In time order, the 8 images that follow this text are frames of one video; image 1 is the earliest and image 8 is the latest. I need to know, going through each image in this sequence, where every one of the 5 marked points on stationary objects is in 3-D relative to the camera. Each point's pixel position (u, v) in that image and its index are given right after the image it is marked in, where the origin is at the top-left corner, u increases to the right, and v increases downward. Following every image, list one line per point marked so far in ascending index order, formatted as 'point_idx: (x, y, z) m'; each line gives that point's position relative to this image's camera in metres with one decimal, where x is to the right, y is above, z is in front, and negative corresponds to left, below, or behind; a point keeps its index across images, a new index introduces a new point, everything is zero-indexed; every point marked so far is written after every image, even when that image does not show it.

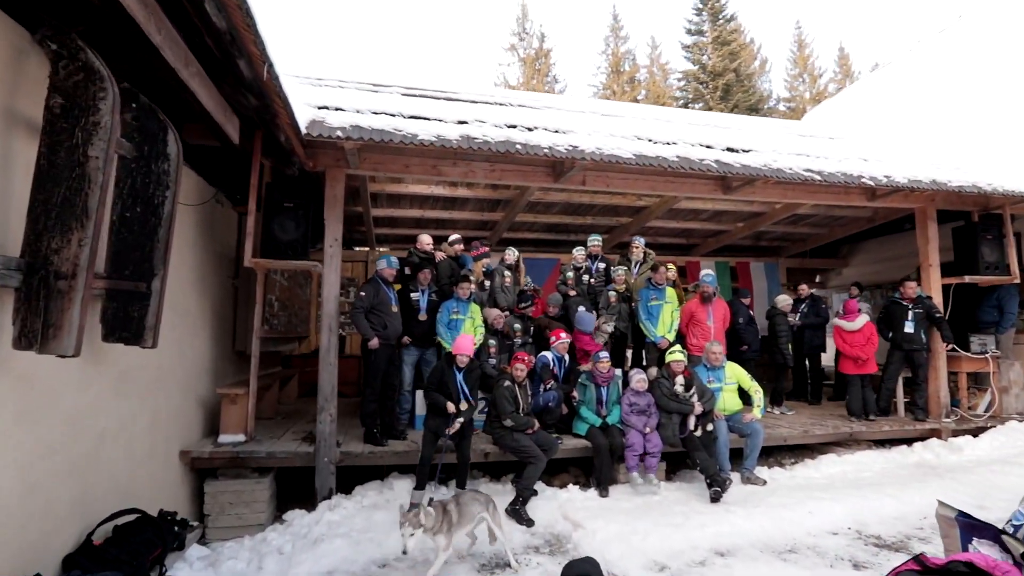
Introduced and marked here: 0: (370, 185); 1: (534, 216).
0: (-1.9, +1.3, +6.9) m
1: (+0.3, +1.1, +8.4) m
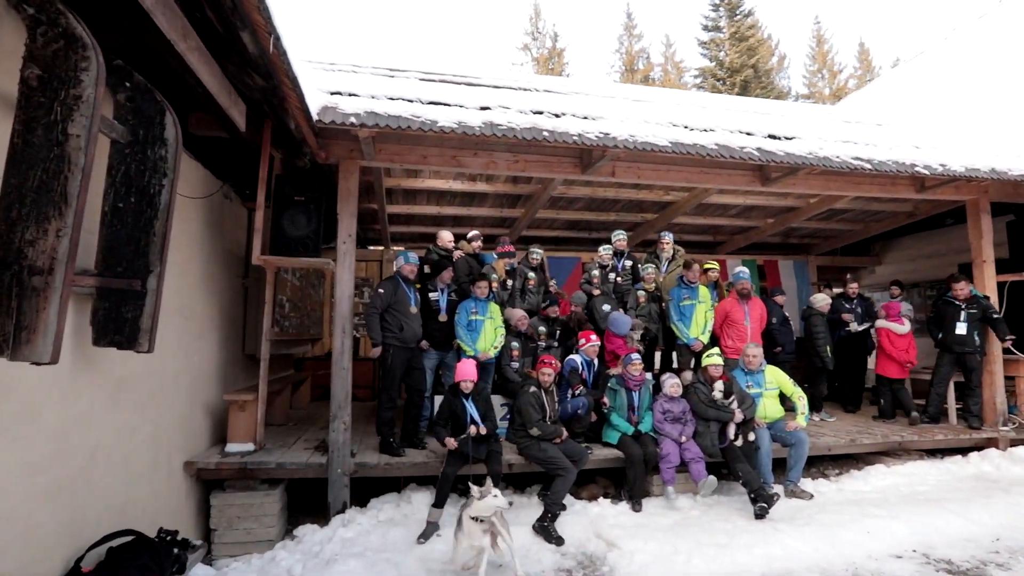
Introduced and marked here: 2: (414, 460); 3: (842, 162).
0: (-1.6, +1.3, +6.6) m
1: (+0.6, +1.1, +8.0) m
2: (-0.8, -1.5, +4.5) m
3: (+3.1, +1.2, +5.0) m
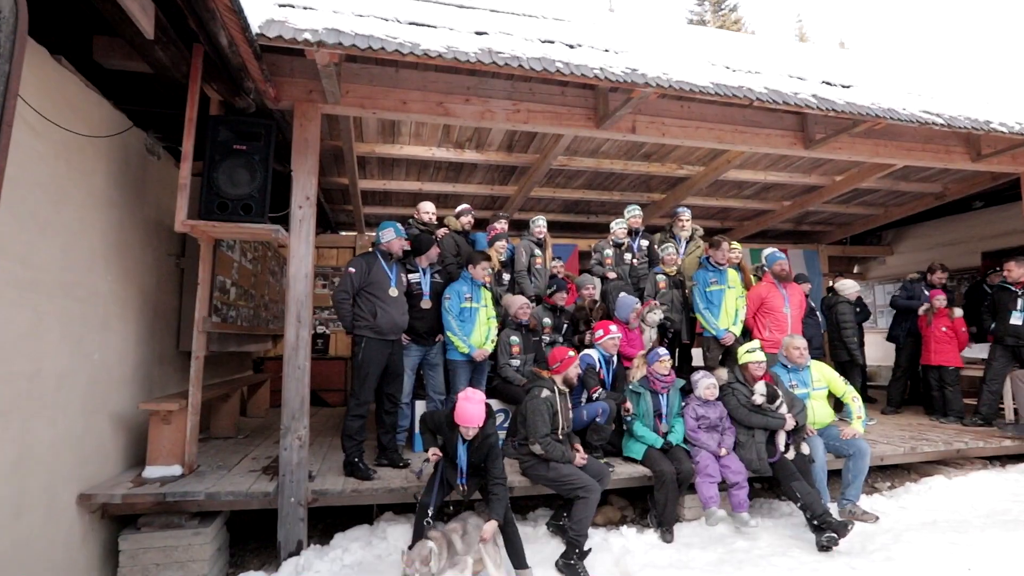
0: (-1.6, +1.5, +5.6) m
1: (+0.5, +1.3, +7.1) m
2: (-0.8, -1.3, +3.5) m
3: (+3.1, +1.4, +4.2) m
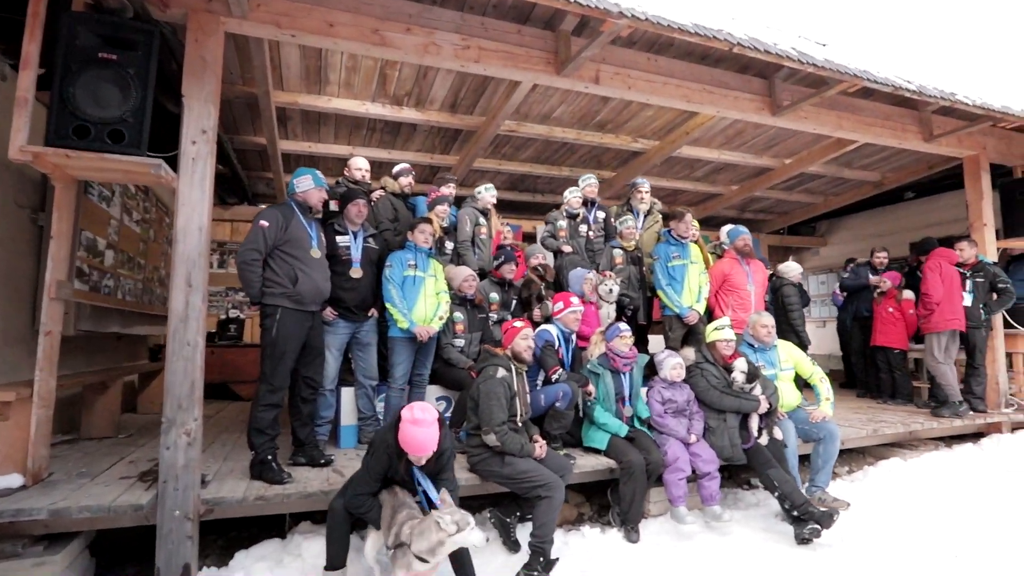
0: (-2.1, +1.8, +4.8) m
1: (-0.2, +1.5, +6.5) m
2: (-1.1, -1.1, +2.8) m
3: (+2.8, +1.6, +4.0) m
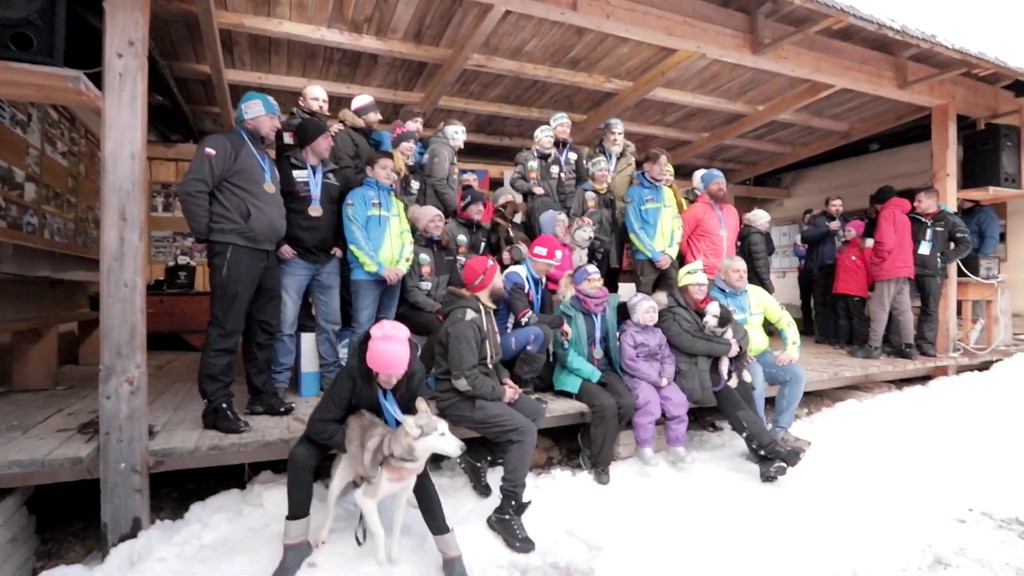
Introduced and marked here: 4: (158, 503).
0: (-2.4, +2.2, +4.3) m
1: (-0.5, +2.2, +6.2) m
2: (-1.2, -0.8, +2.7) m
3: (+2.6, +2.0, +3.8) m
4: (-1.9, -1.2, +2.9) m
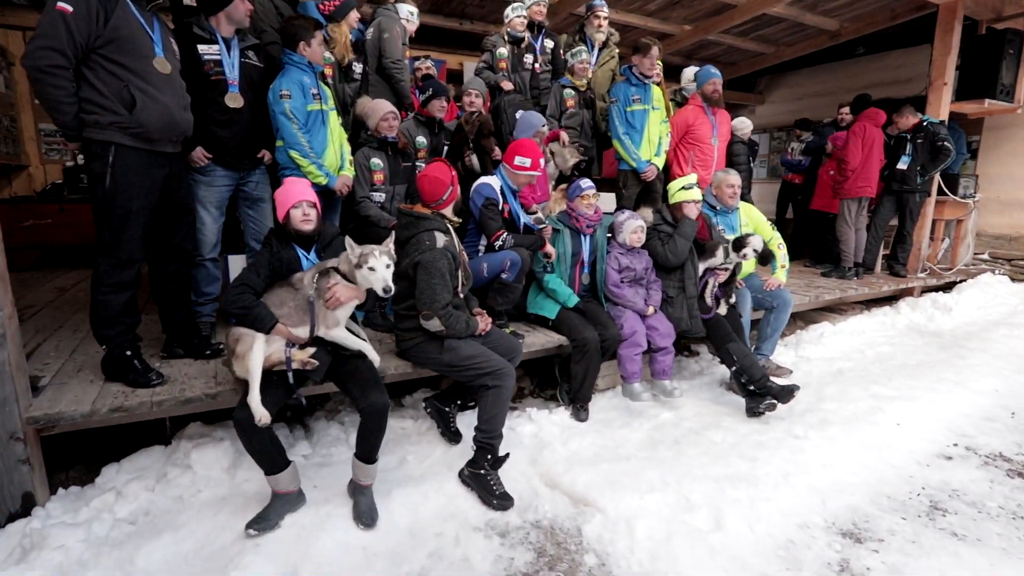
0: (-2.6, +2.8, +3.1) m
1: (-0.9, +3.1, +5.1) m
2: (-1.3, -0.4, +2.2) m
3: (+2.4, +2.5, +3.2) m
4: (-2.0, -0.8, +2.4) m
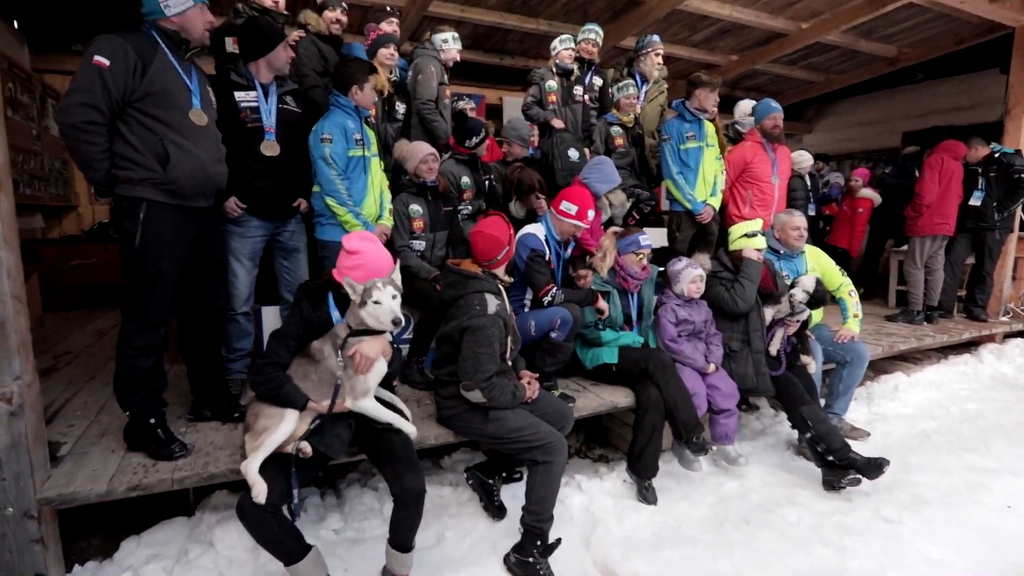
0: (-2.3, +2.5, +3.2) m
1: (-0.5, +2.7, +5.1) m
2: (-1.1, -0.7, +2.0) m
3: (+2.7, +2.1, +2.9) m
4: (-1.8, -1.0, +2.2) m
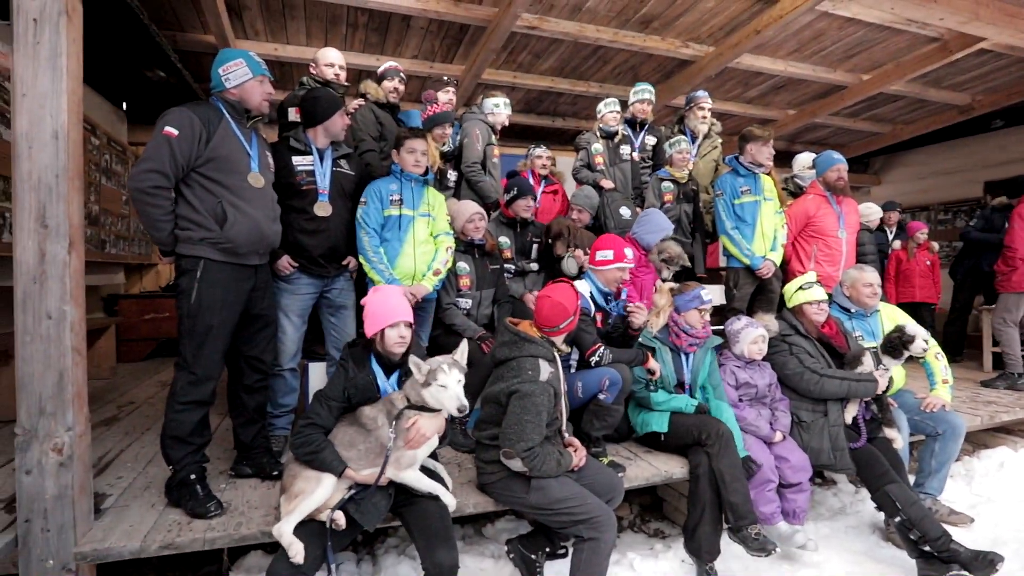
0: (-2.0, +2.2, +3.6) m
1: (0.0, +2.1, +5.3) m
2: (-1.0, -0.9, +1.9) m
3: (+2.9, +1.8, +2.7) m
4: (-1.6, -1.3, +2.2) m
